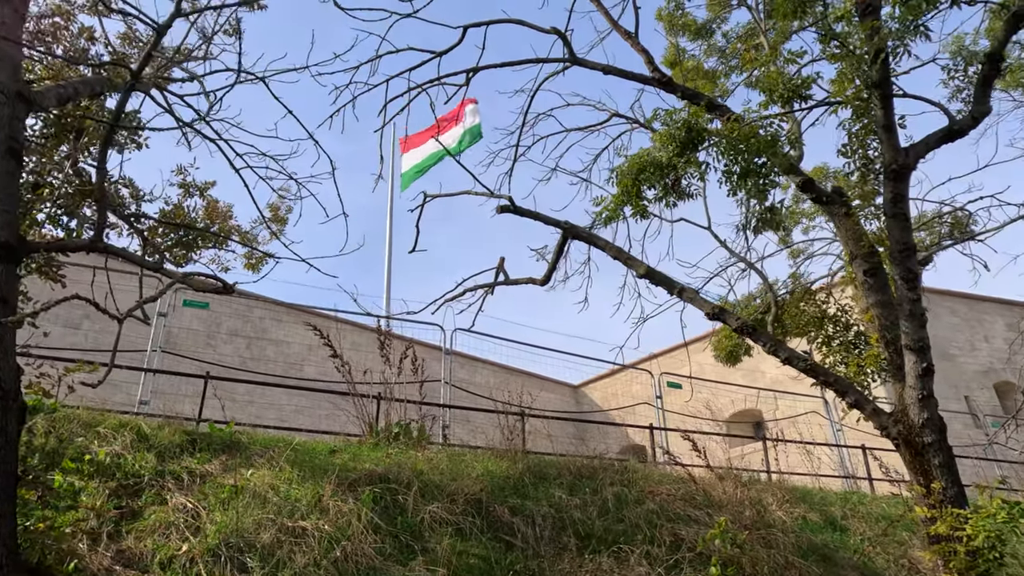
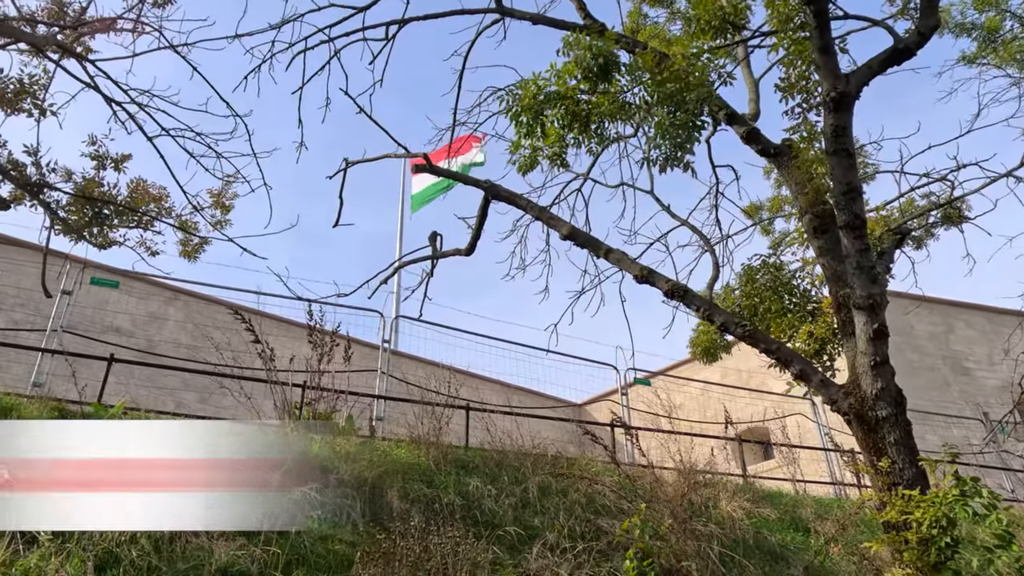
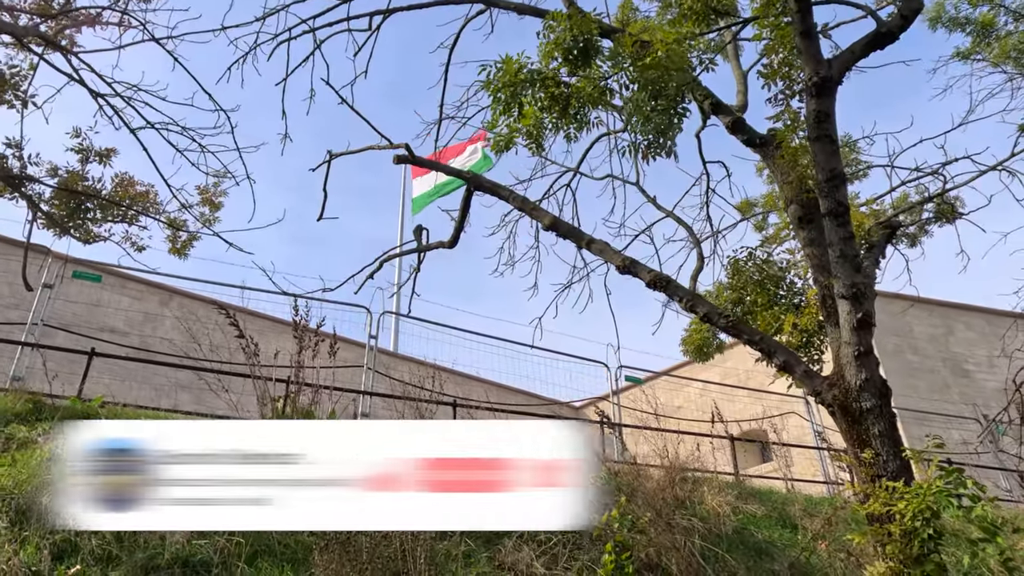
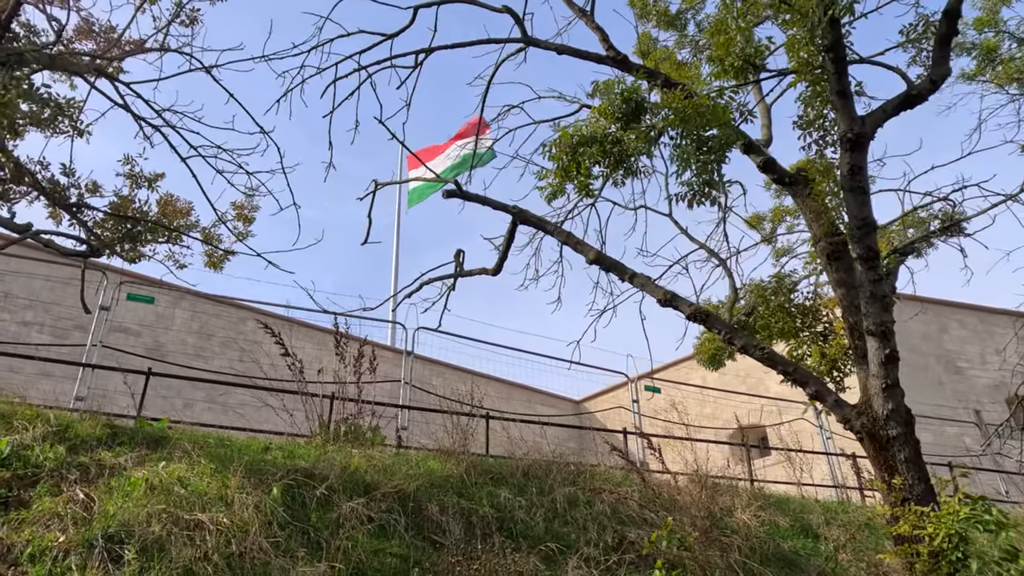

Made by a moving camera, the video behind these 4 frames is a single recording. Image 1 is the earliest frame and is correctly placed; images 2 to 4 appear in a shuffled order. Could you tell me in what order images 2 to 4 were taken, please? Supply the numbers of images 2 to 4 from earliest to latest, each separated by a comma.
4, 2, 3
